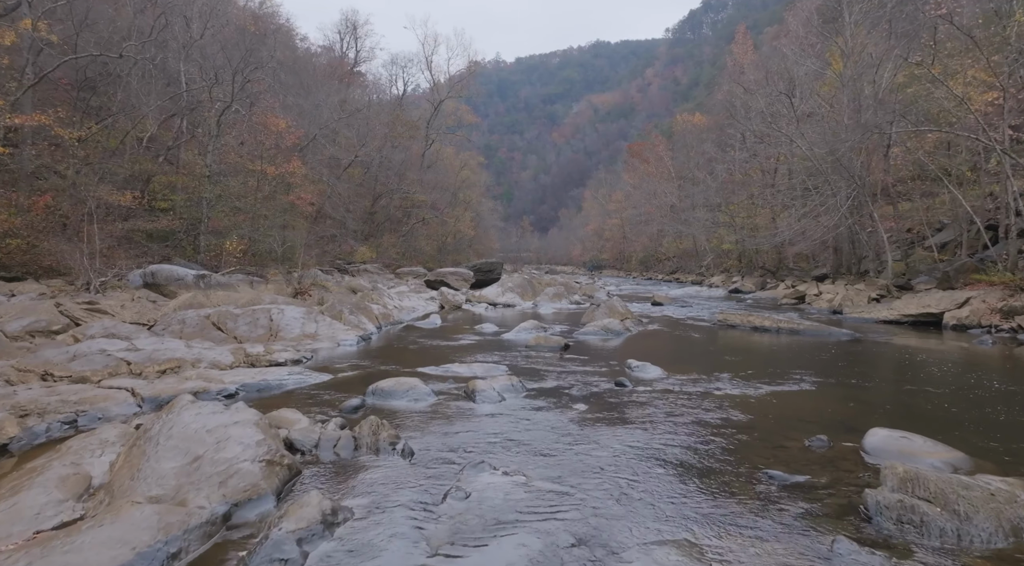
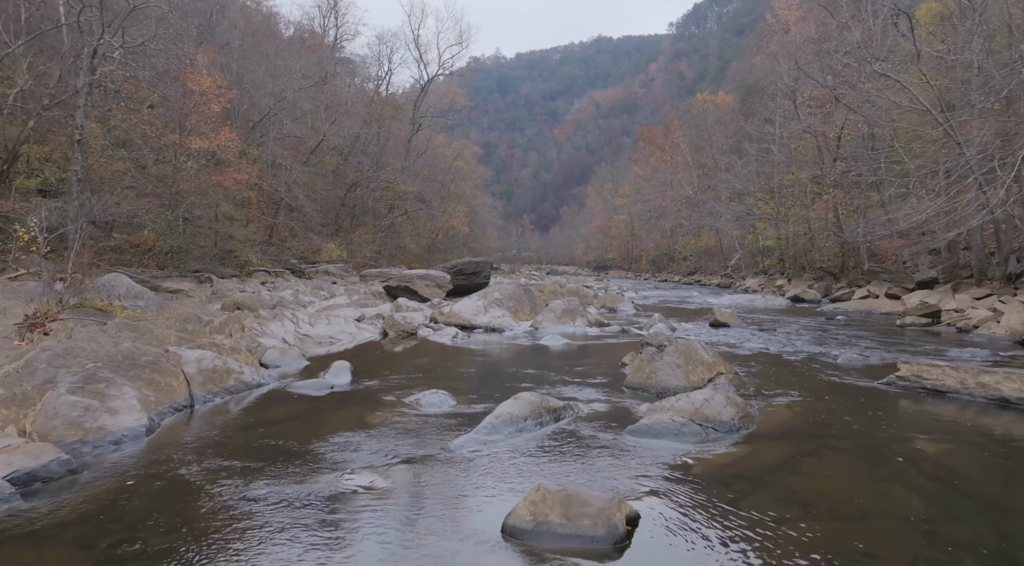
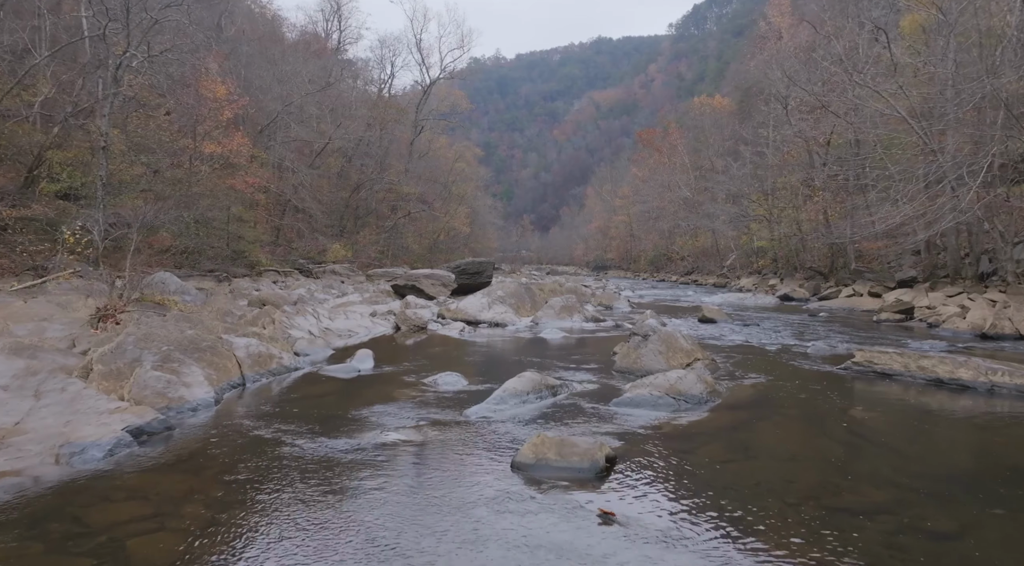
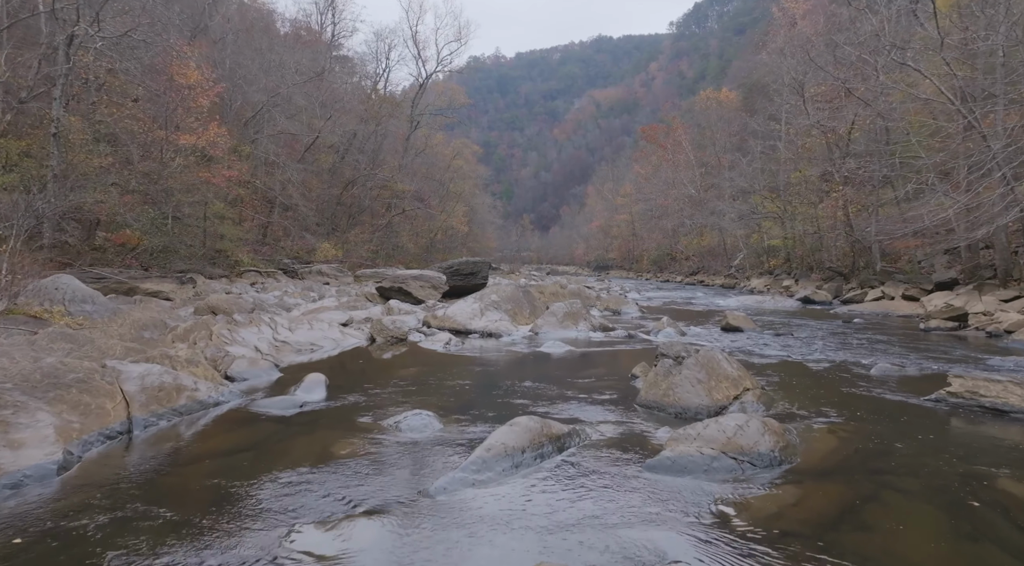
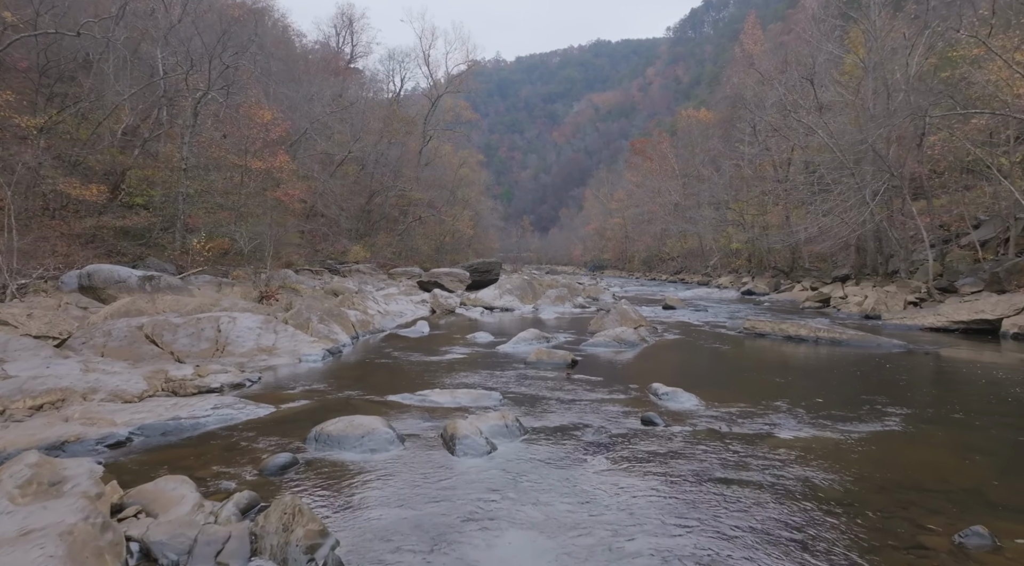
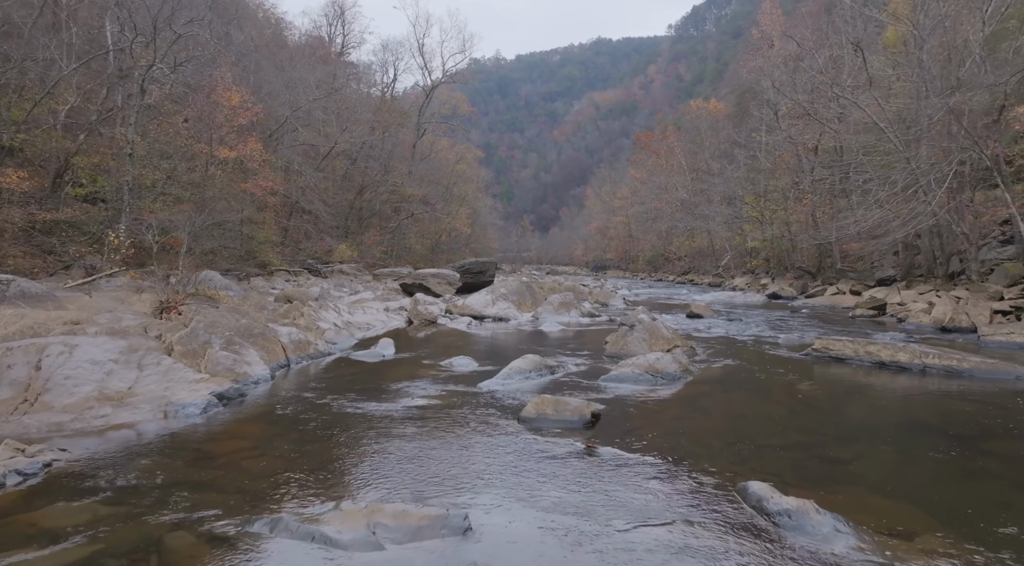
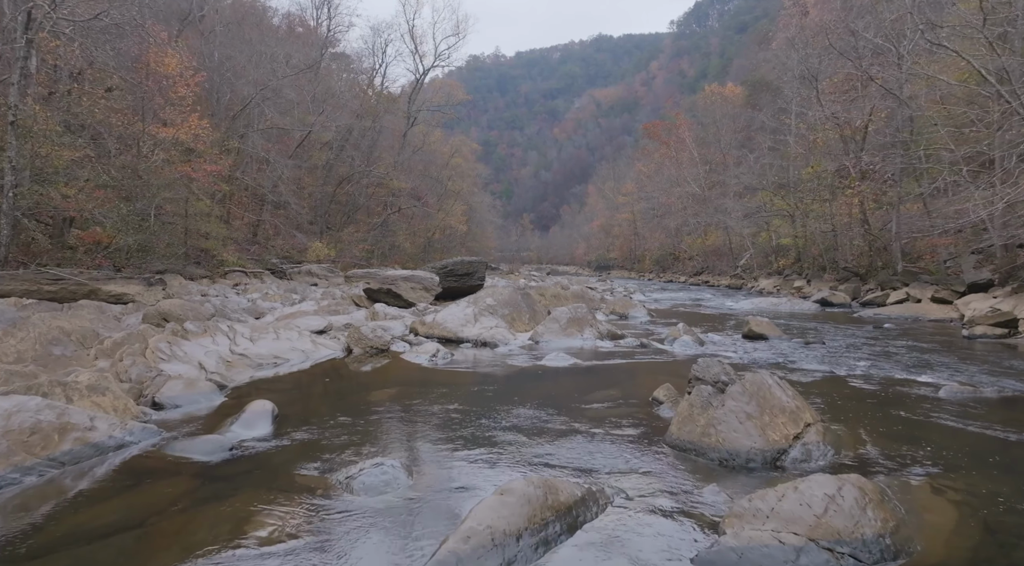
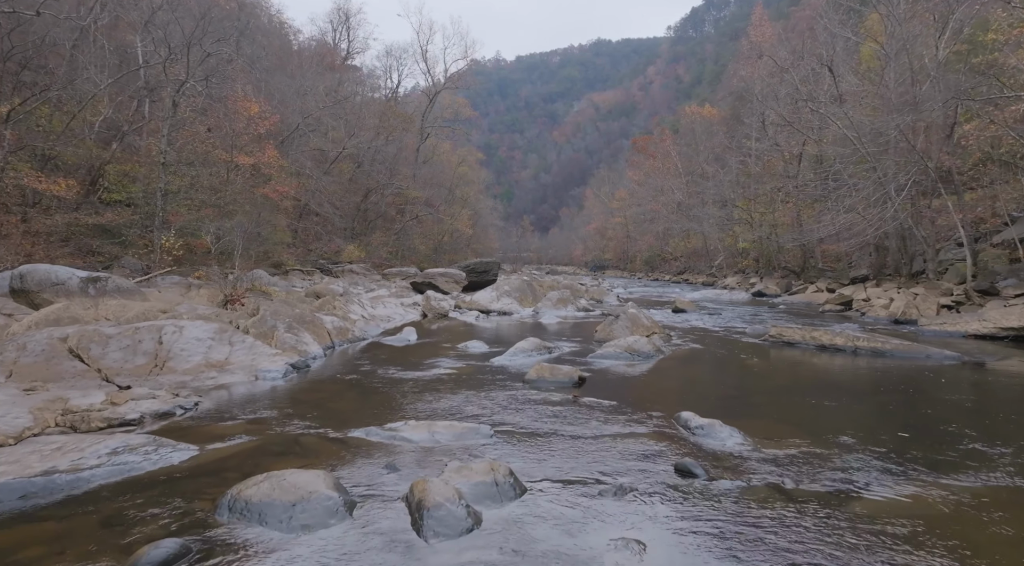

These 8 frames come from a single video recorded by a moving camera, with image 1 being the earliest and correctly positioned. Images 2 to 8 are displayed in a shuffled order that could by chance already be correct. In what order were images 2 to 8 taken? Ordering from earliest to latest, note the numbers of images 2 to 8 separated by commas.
5, 8, 6, 3, 2, 4, 7
